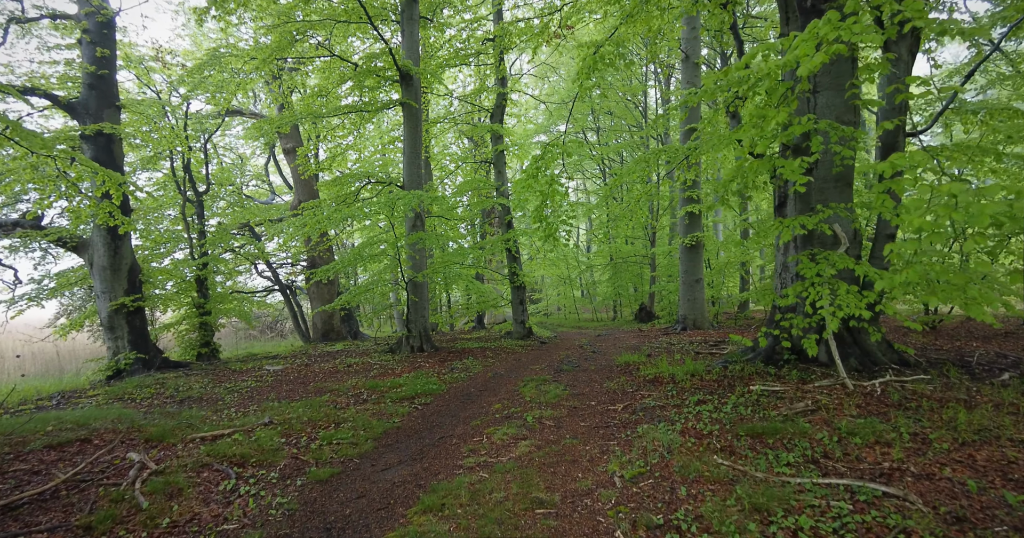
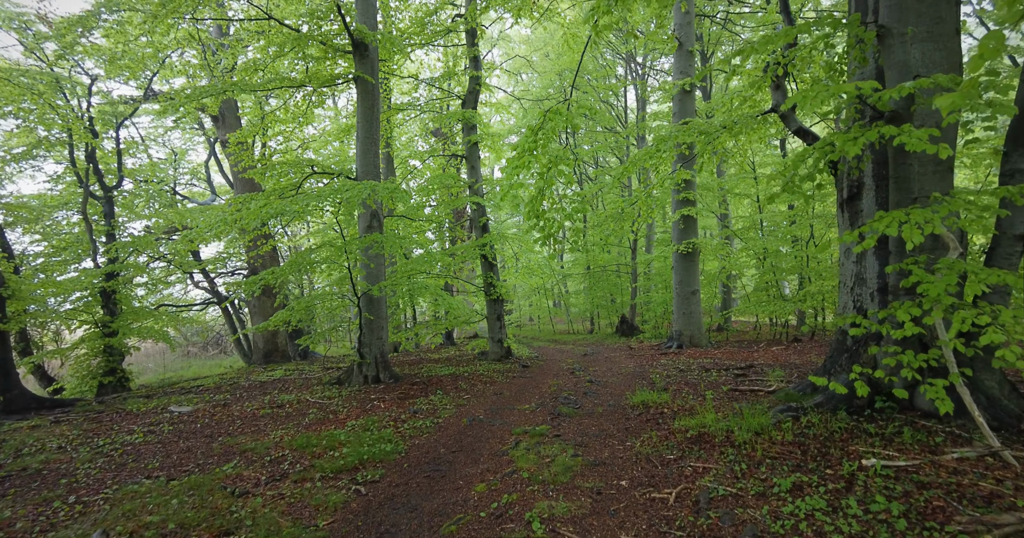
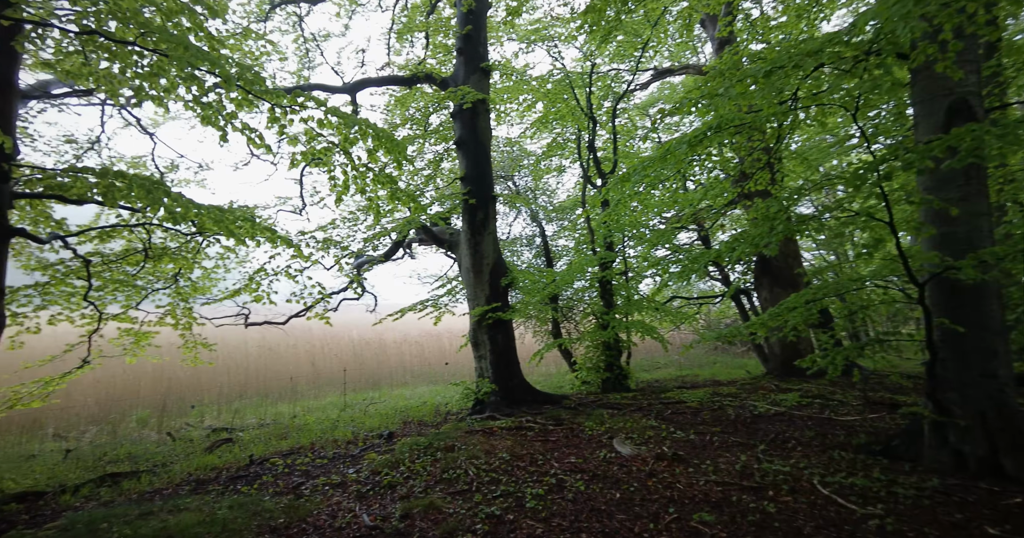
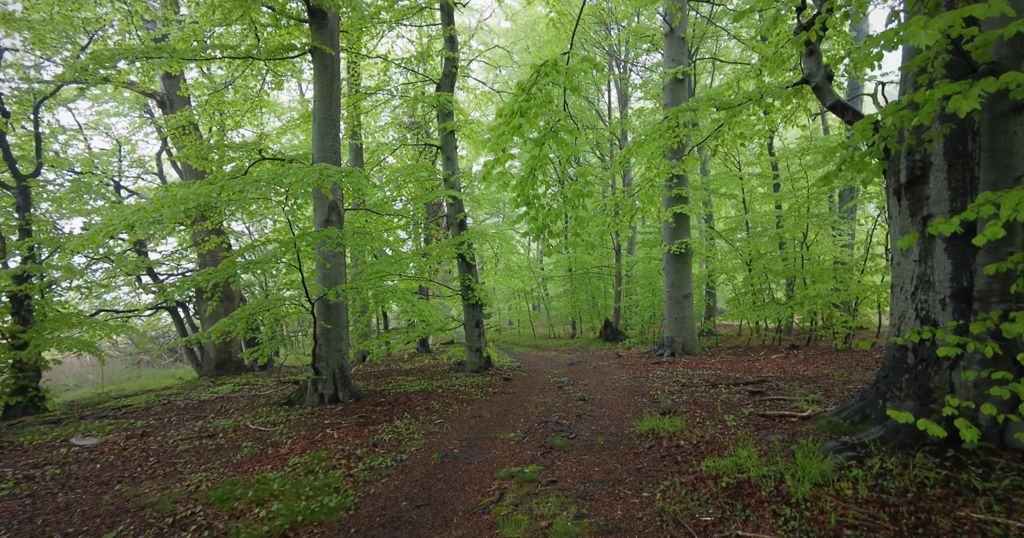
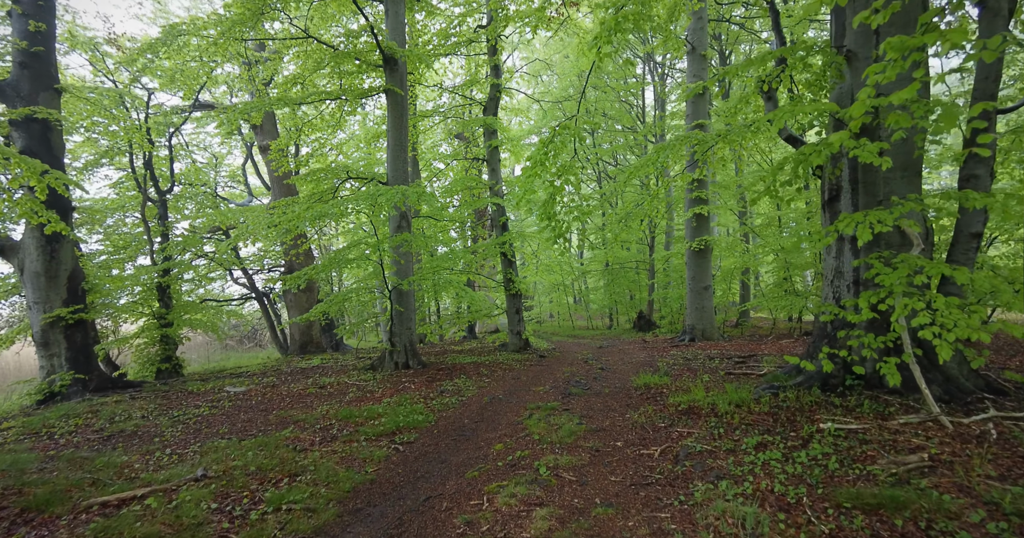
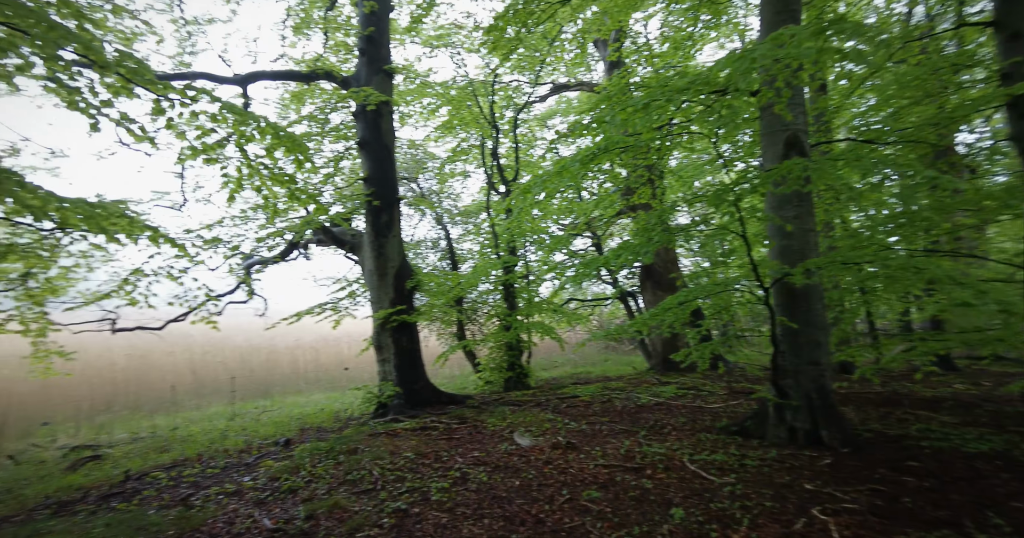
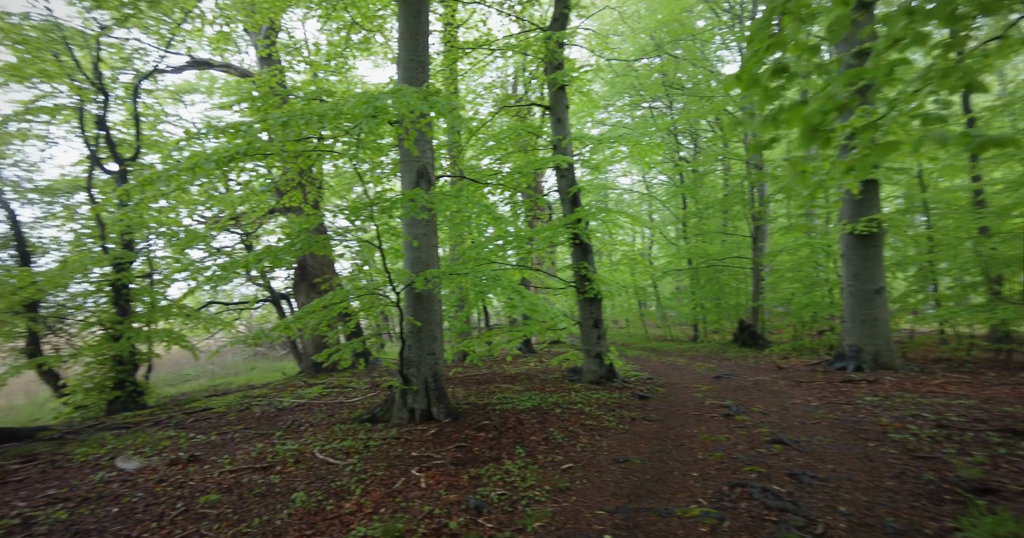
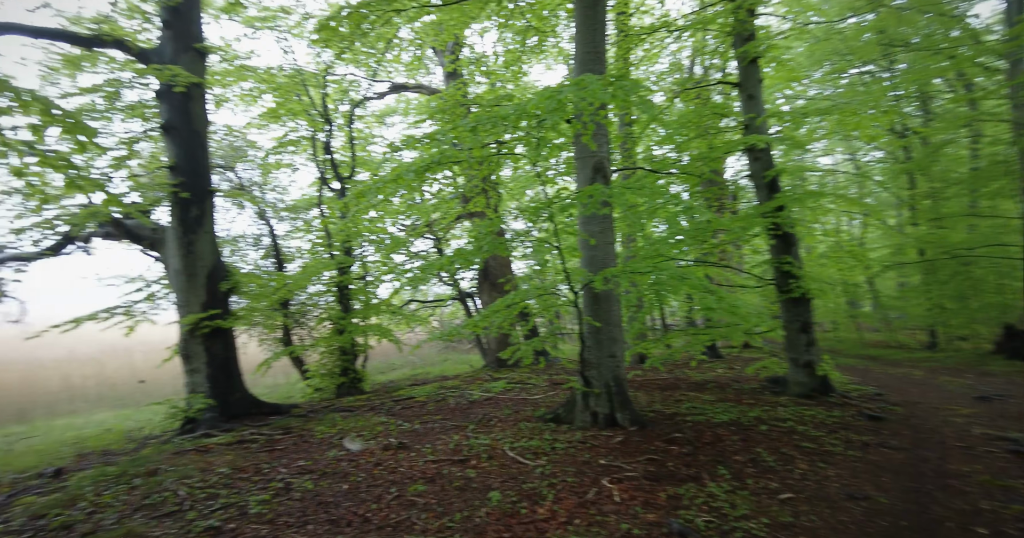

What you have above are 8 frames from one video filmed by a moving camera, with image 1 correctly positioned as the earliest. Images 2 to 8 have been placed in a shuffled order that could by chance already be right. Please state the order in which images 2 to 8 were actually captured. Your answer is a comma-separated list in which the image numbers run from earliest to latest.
5, 2, 4, 7, 8, 6, 3
